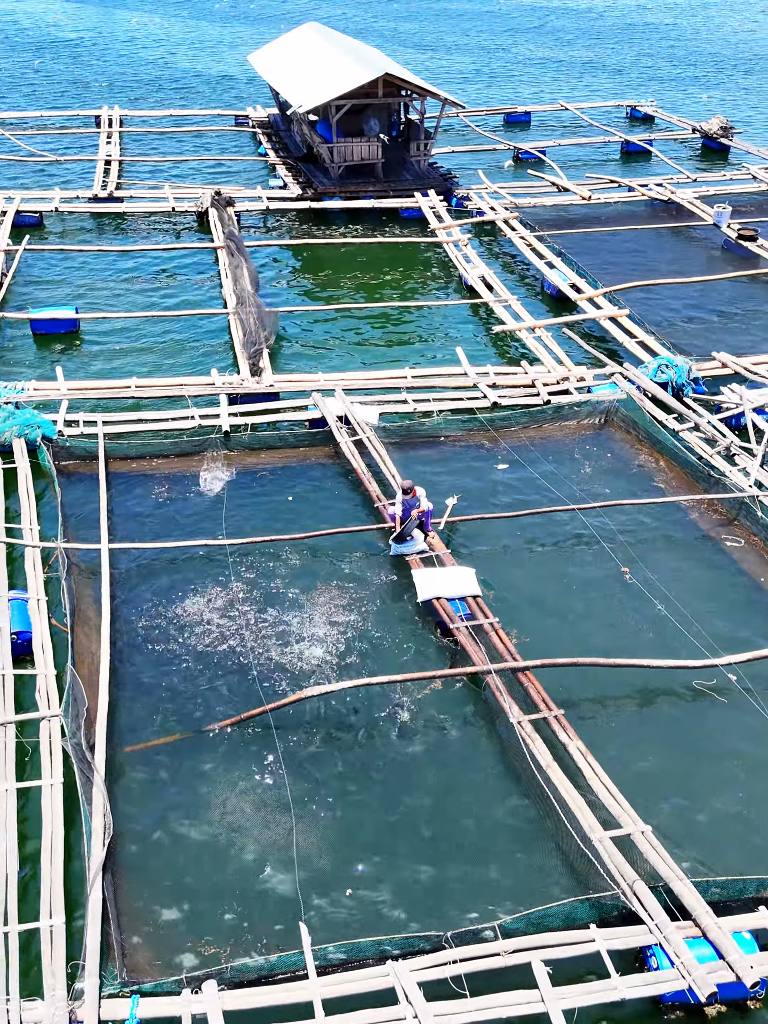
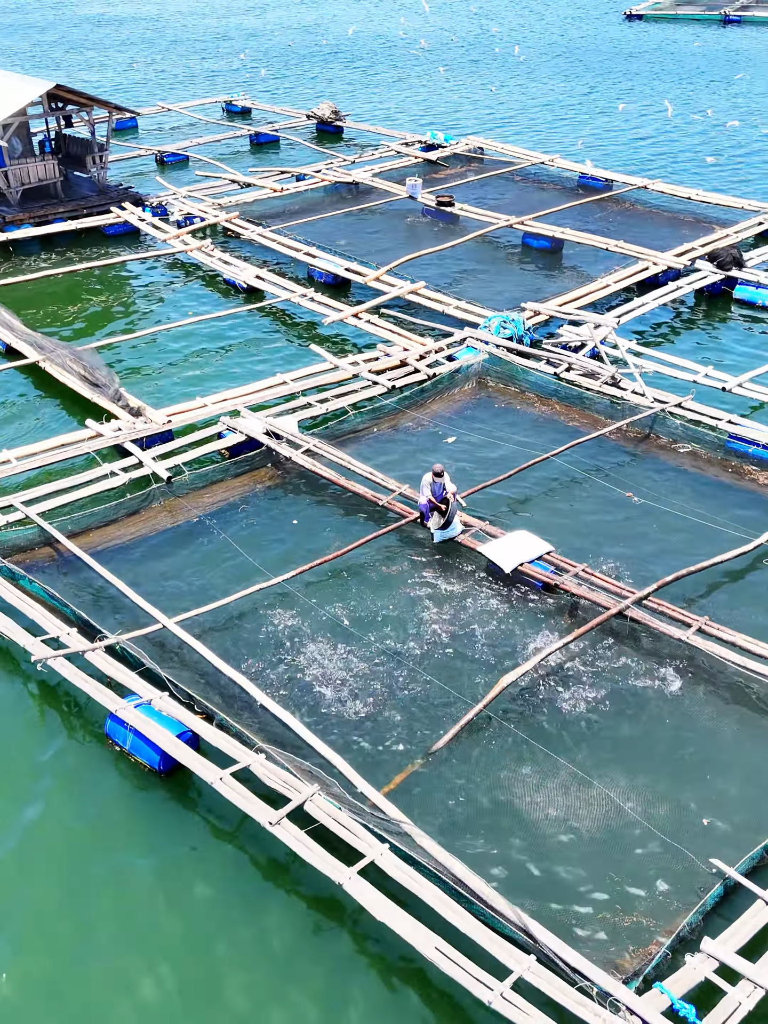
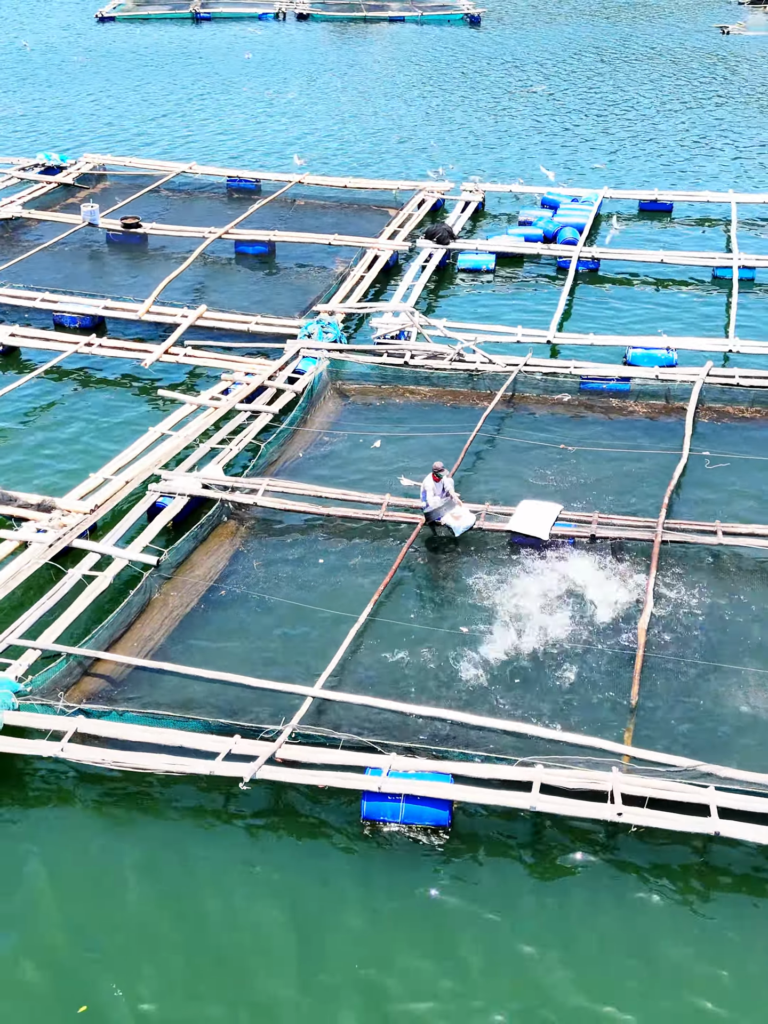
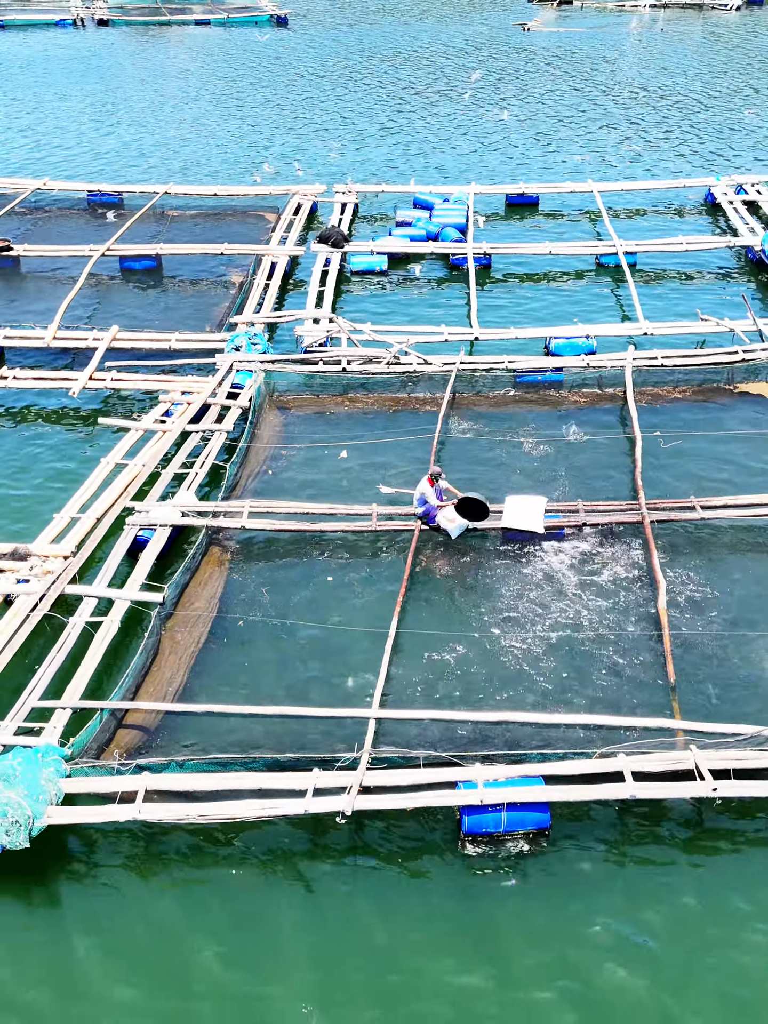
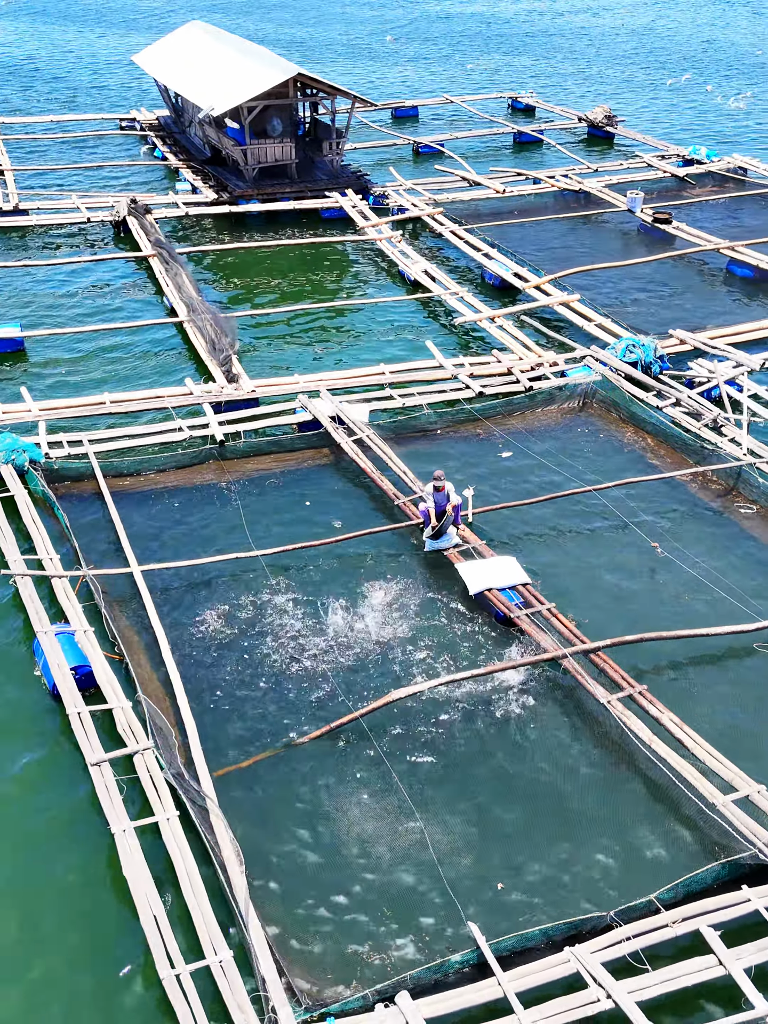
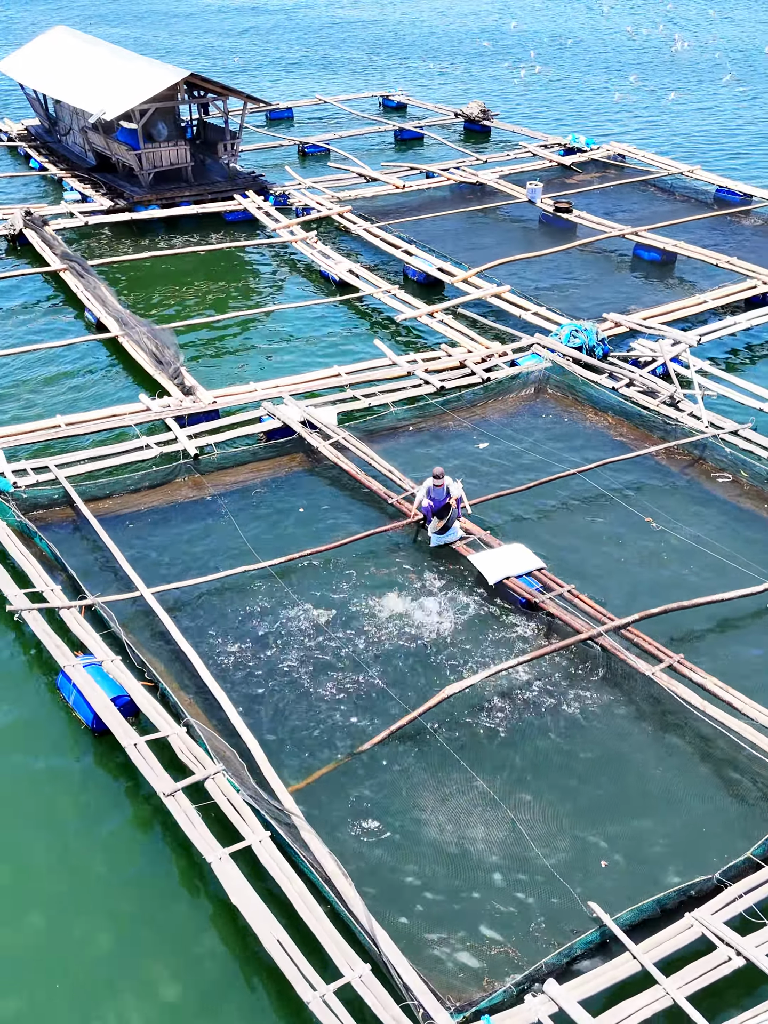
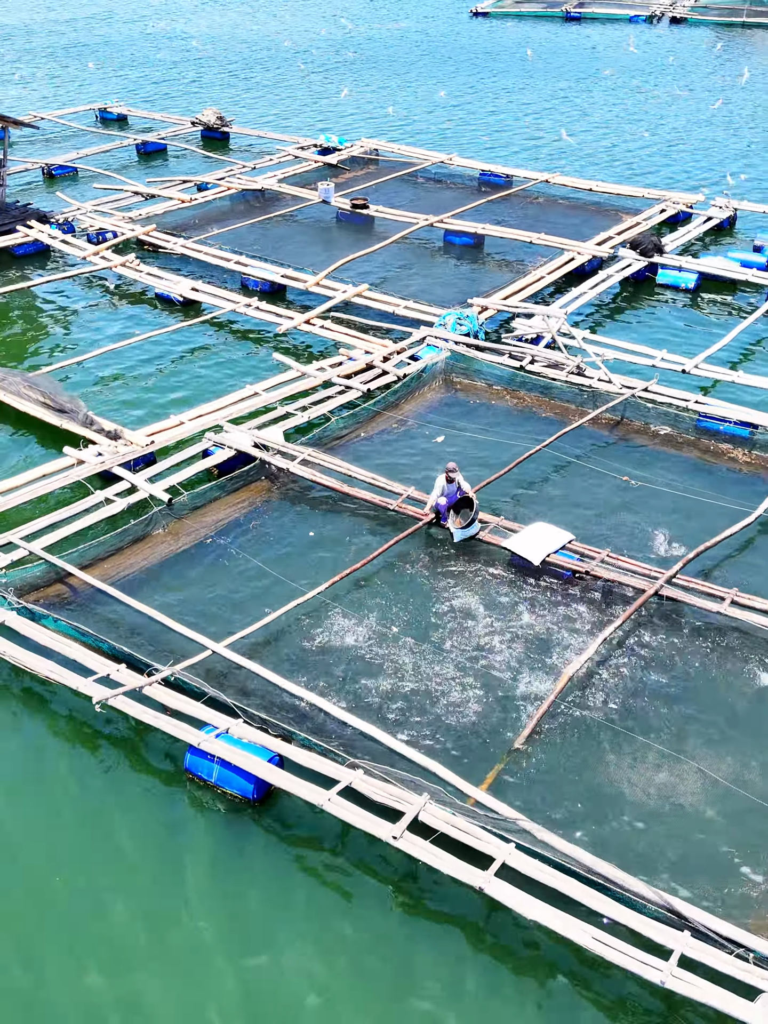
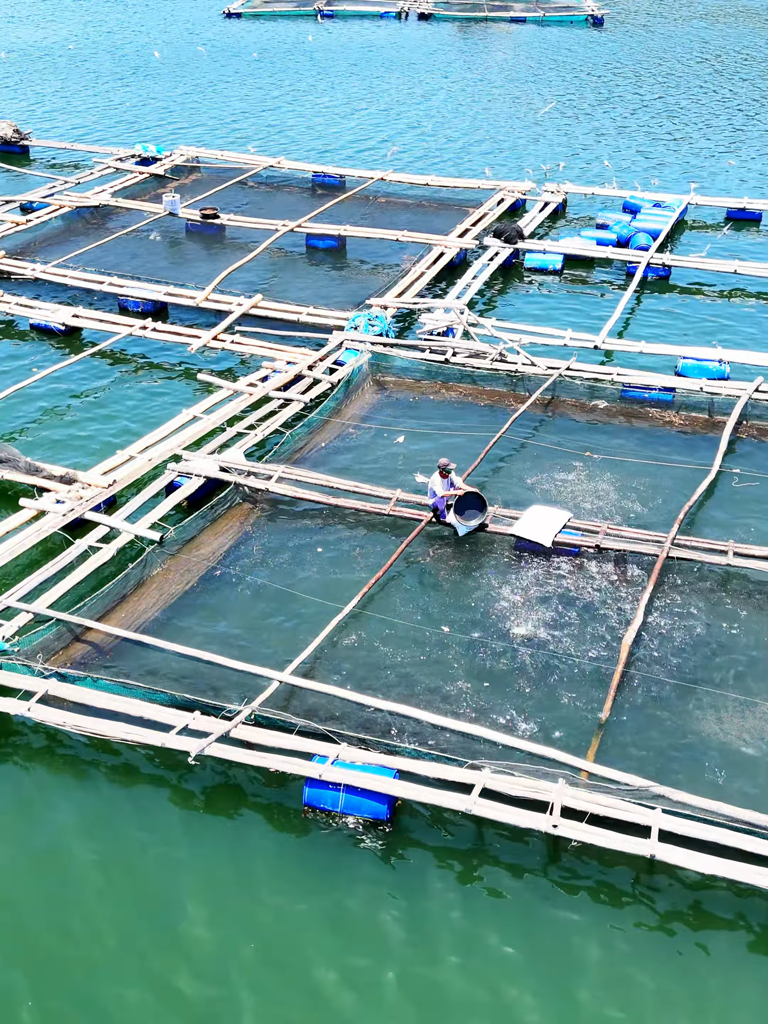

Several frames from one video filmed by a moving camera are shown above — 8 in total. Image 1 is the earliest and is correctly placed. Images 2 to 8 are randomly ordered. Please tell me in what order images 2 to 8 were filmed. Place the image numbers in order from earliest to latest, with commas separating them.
5, 6, 2, 7, 8, 3, 4
